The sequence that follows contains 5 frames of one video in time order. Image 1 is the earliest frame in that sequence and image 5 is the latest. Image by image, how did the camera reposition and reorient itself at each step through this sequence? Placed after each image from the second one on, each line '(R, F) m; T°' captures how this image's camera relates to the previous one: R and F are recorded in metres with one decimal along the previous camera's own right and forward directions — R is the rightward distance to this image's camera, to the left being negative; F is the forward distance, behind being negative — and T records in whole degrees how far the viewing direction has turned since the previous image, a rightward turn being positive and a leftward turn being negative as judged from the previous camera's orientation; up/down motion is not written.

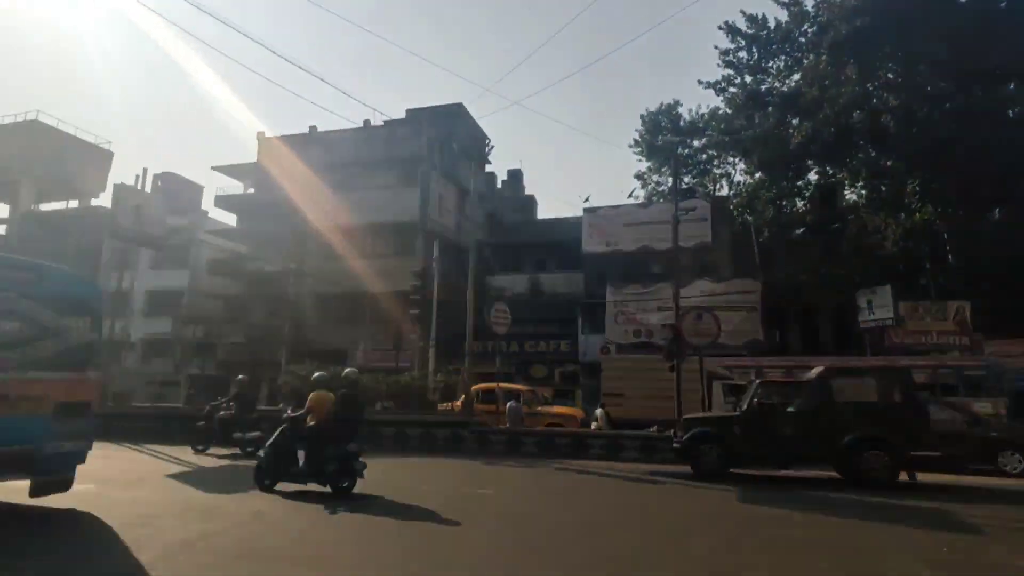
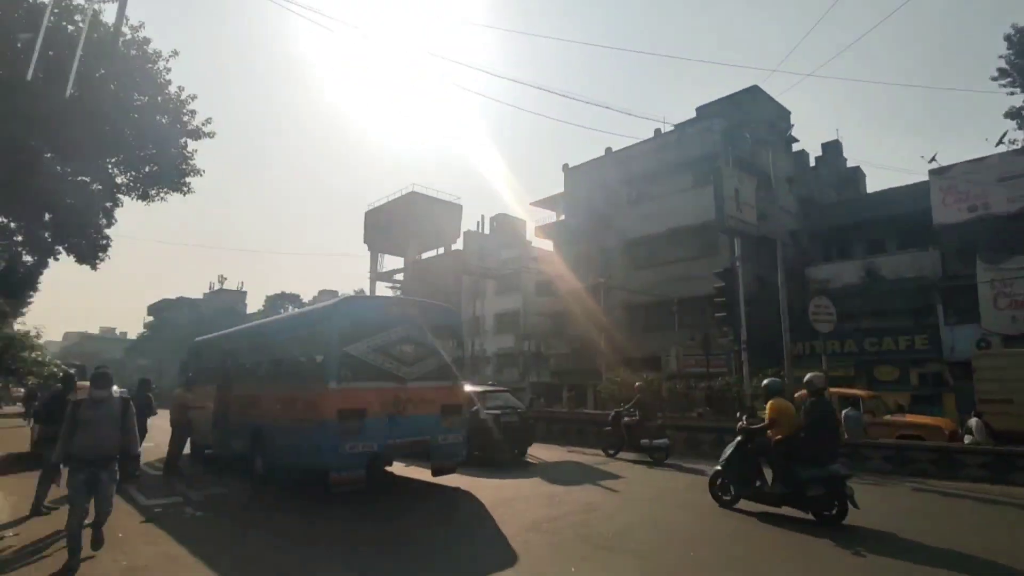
(-0.1, +0.1) m; -25°
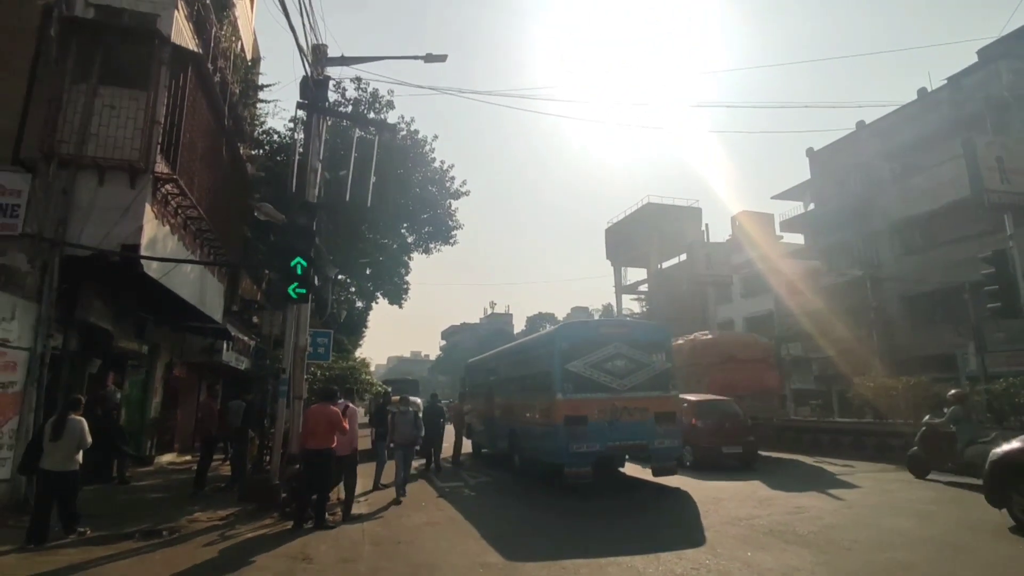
(+1.1, -2.1) m; -21°
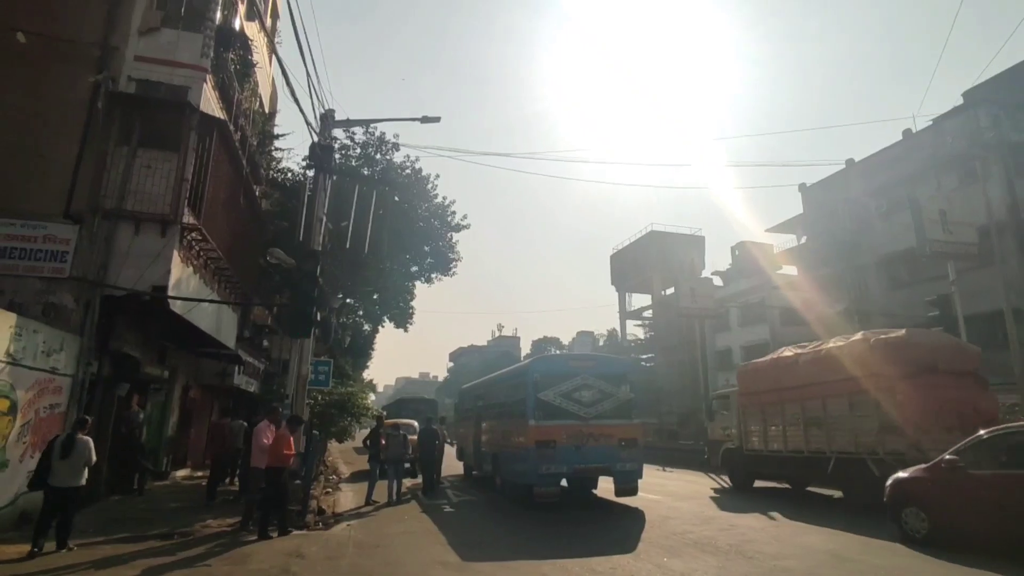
(+0.6, -1.4) m; -1°
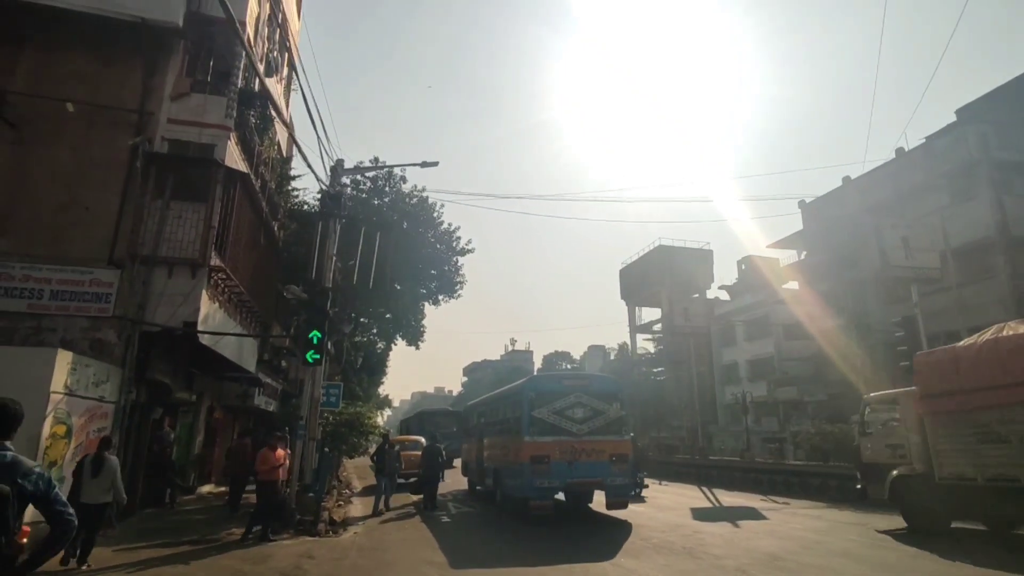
(+0.5, -1.4) m; -1°
